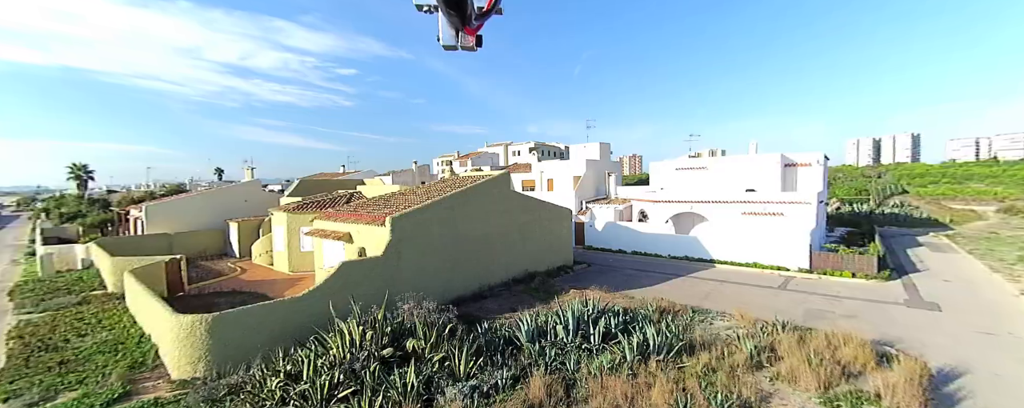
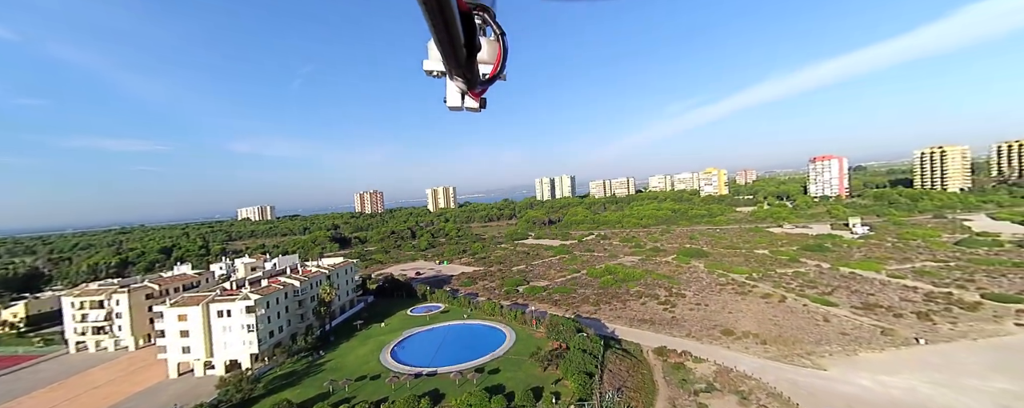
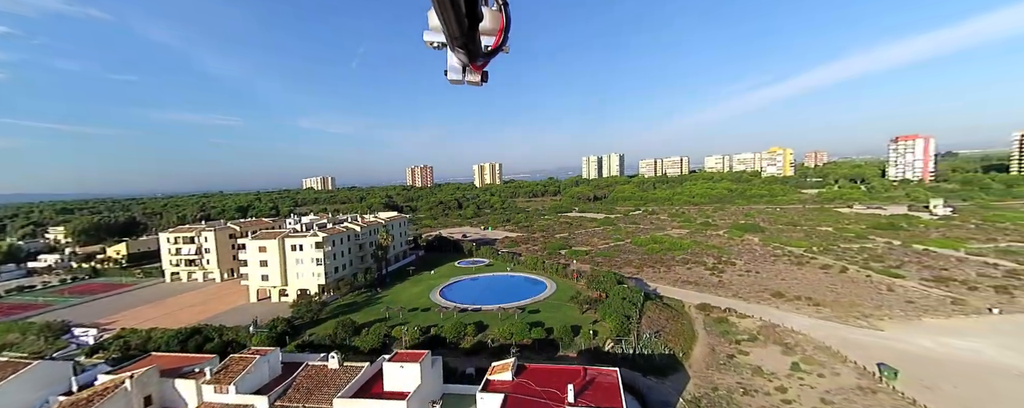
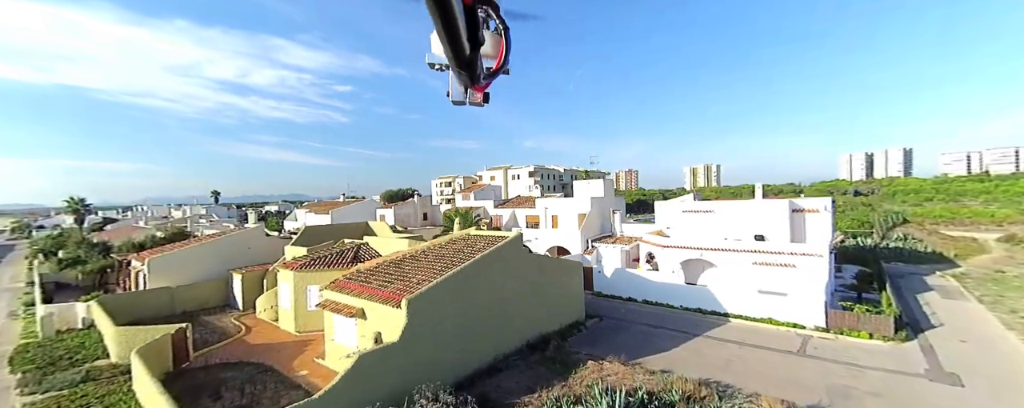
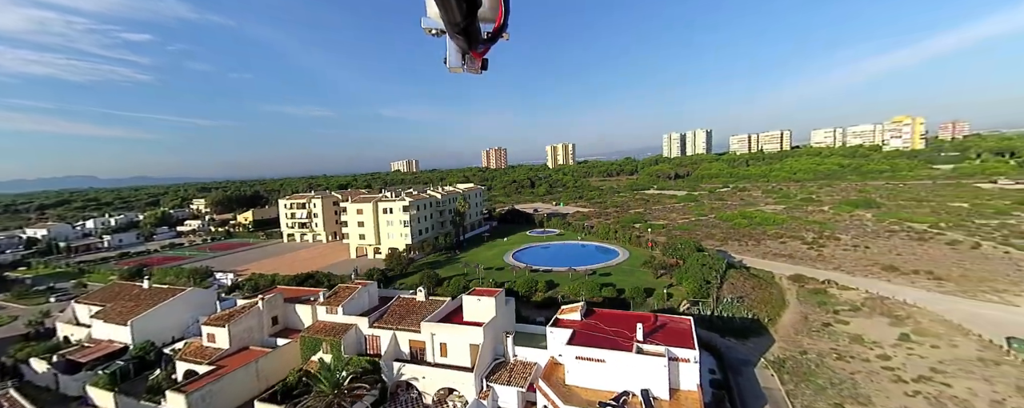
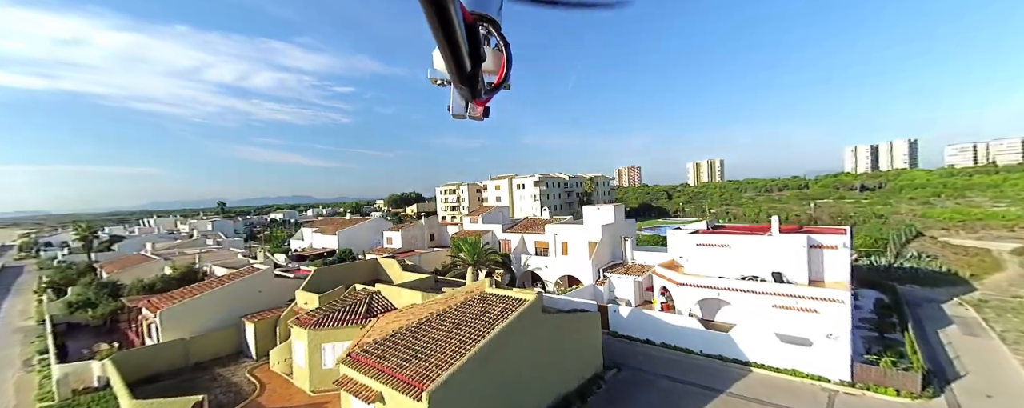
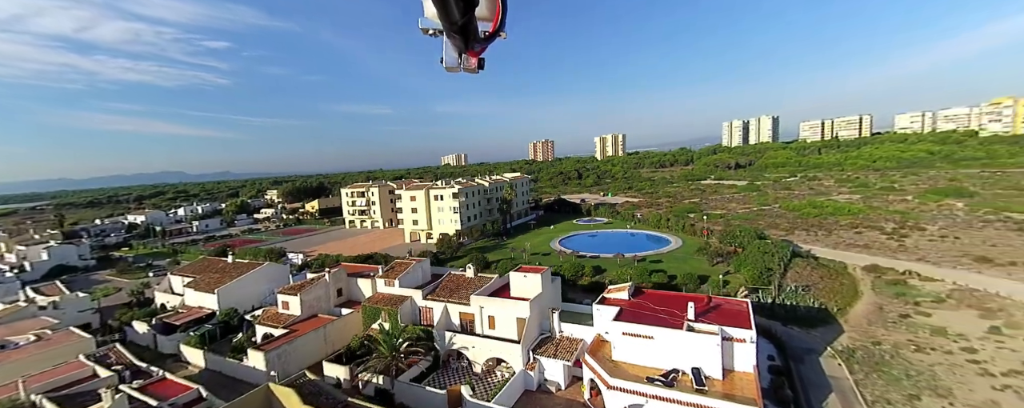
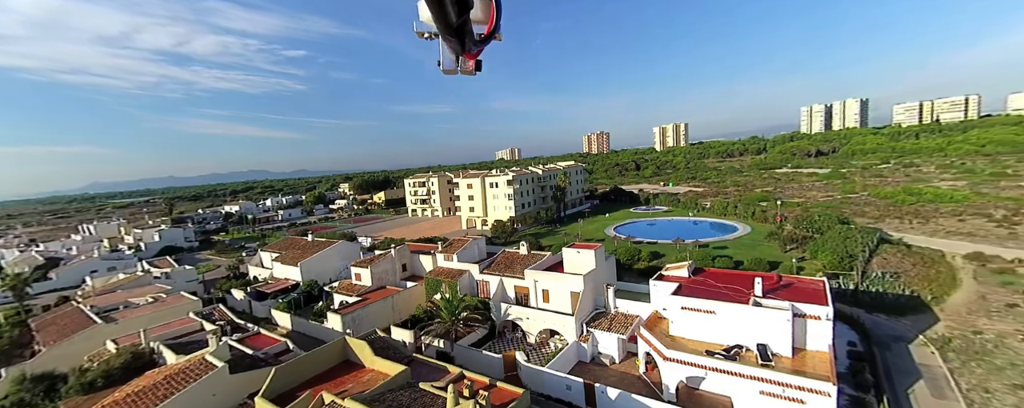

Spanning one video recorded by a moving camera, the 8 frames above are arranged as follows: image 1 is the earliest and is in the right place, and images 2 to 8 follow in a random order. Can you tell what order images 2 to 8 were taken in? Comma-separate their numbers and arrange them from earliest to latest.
4, 6, 8, 7, 5, 3, 2
